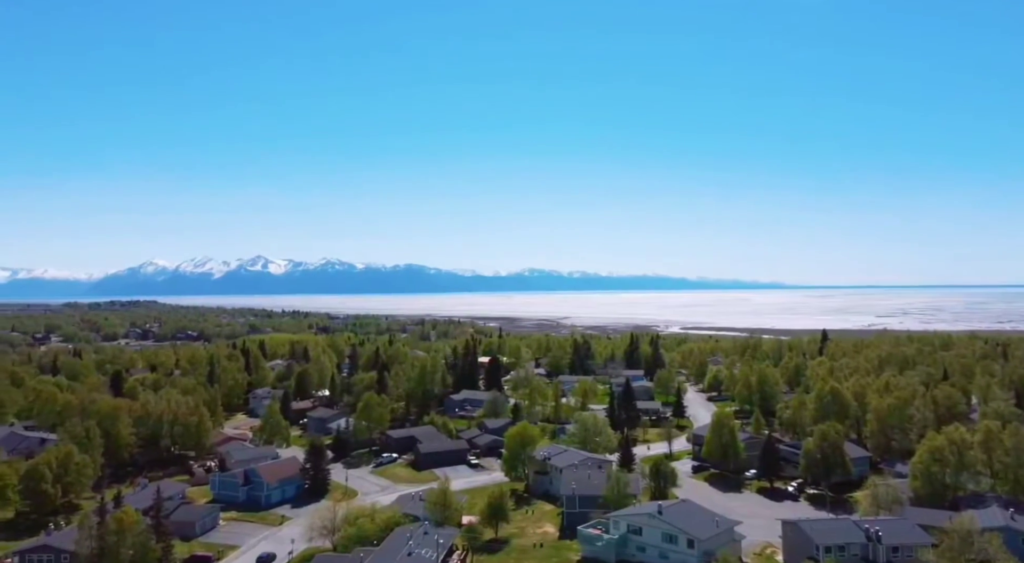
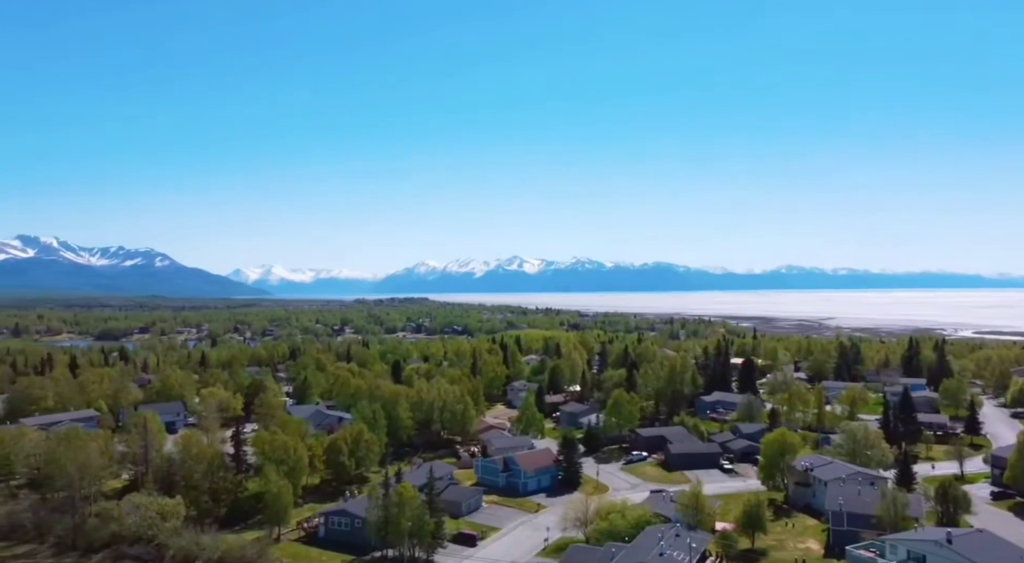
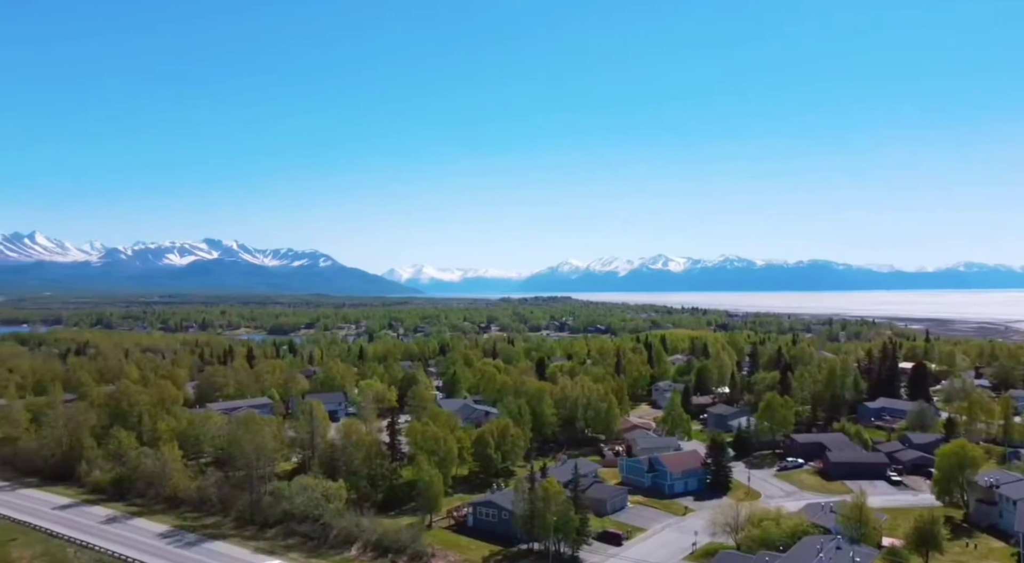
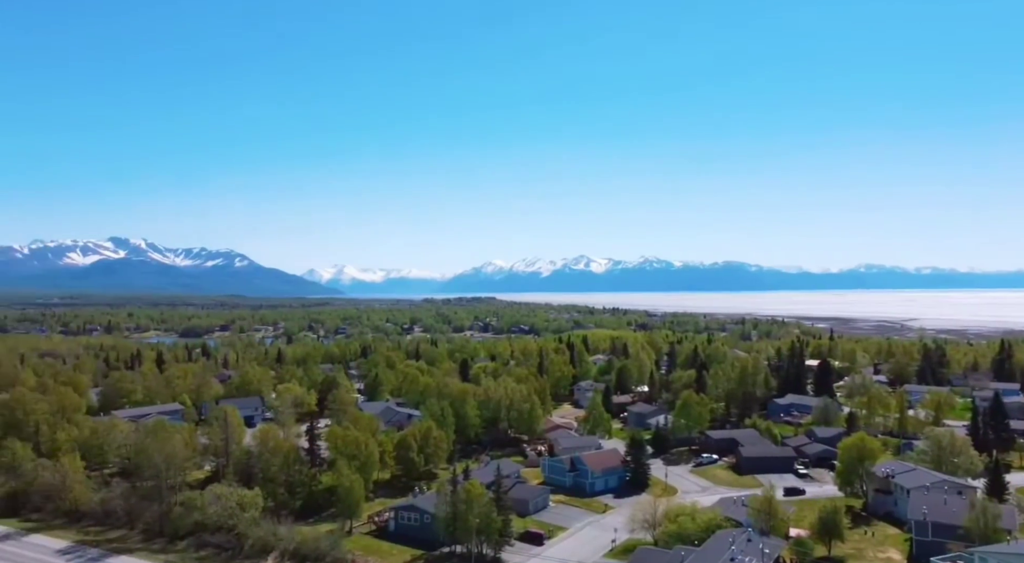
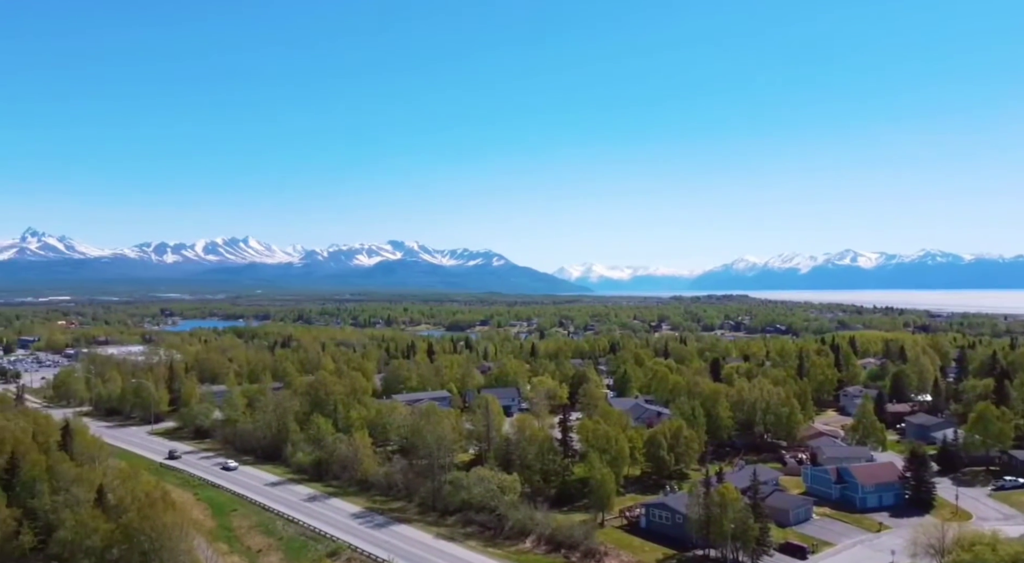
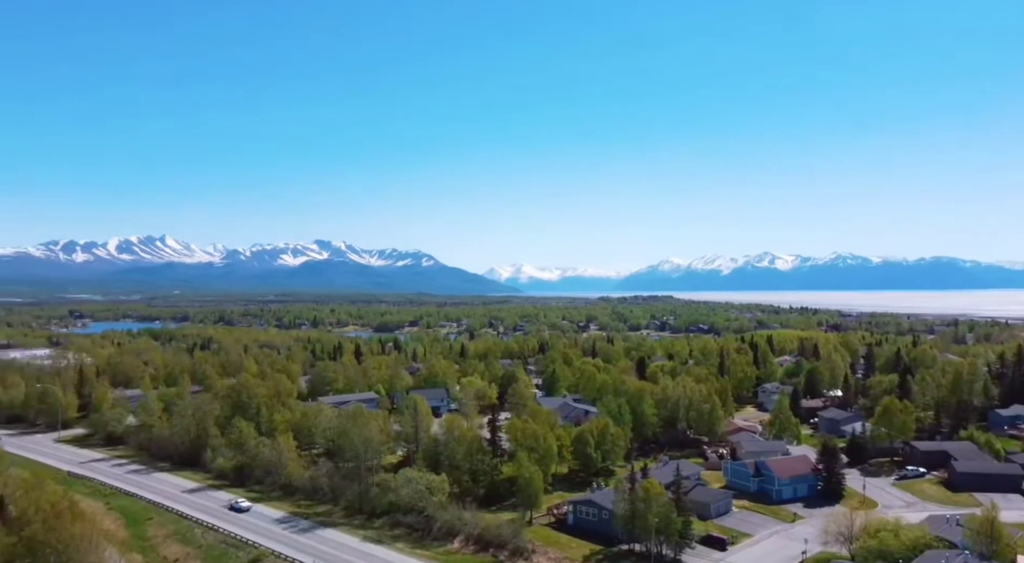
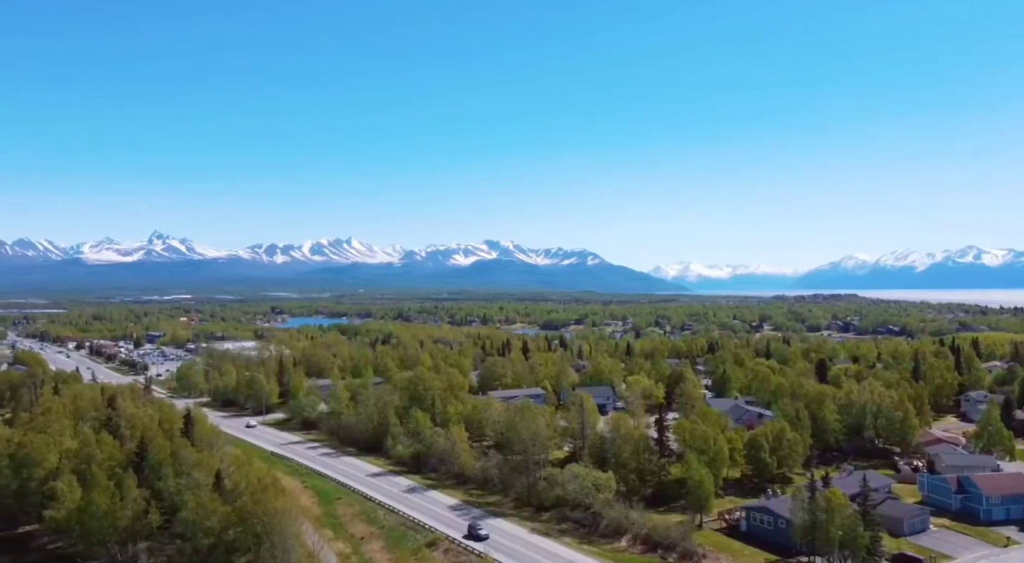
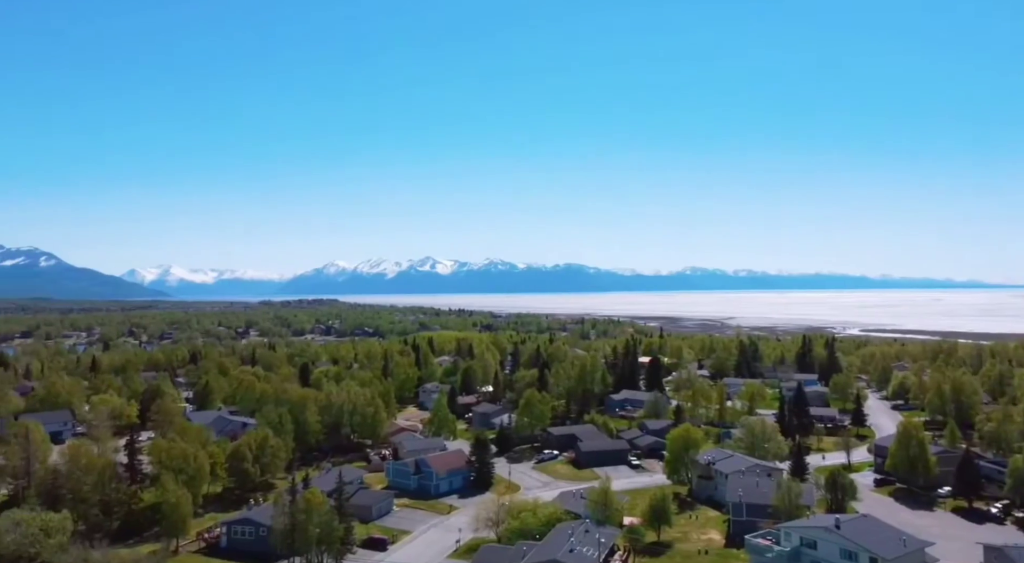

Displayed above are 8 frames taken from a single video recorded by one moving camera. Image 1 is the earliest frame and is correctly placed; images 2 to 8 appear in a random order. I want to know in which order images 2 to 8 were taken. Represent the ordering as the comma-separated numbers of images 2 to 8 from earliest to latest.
8, 2, 4, 3, 6, 5, 7
